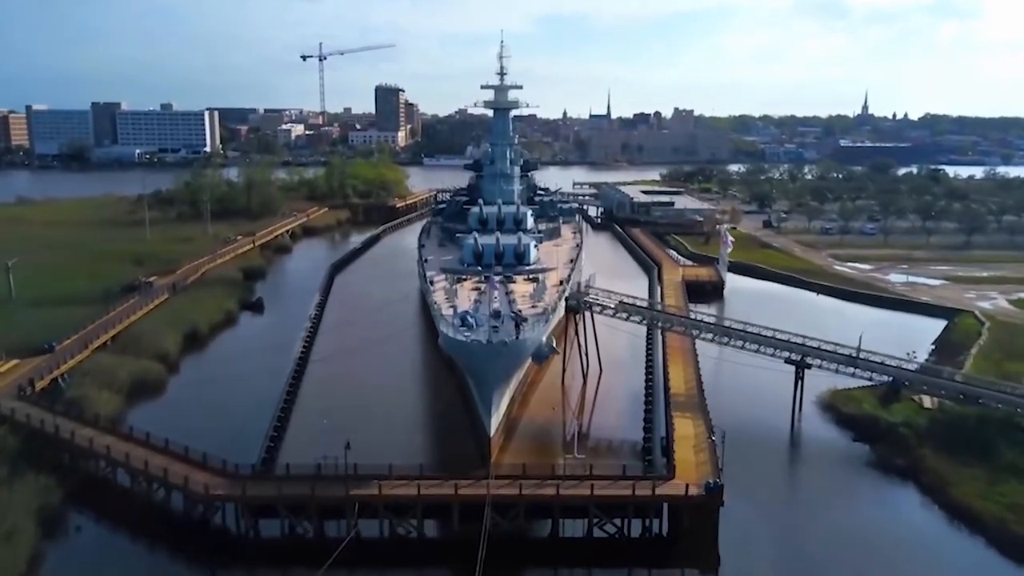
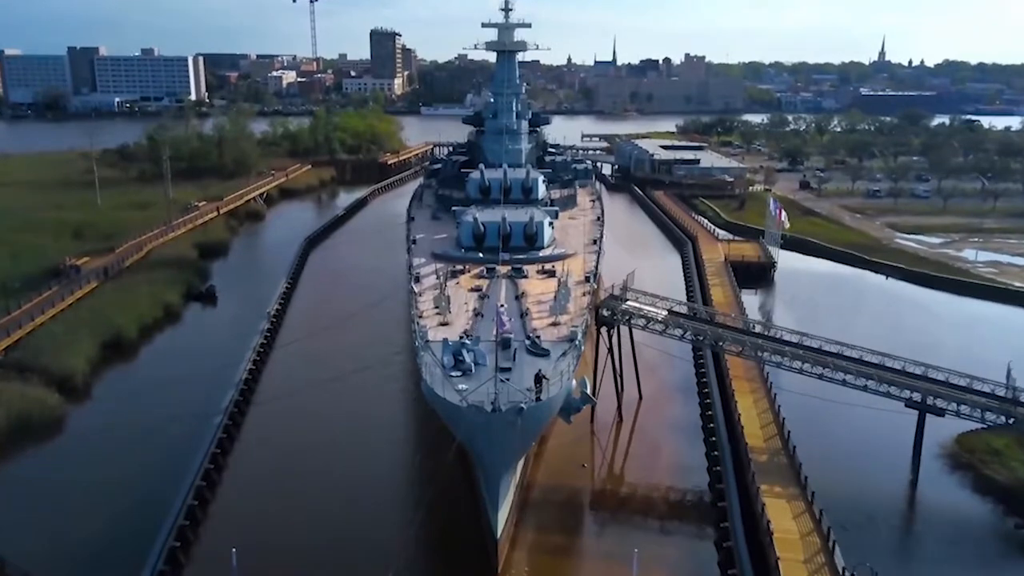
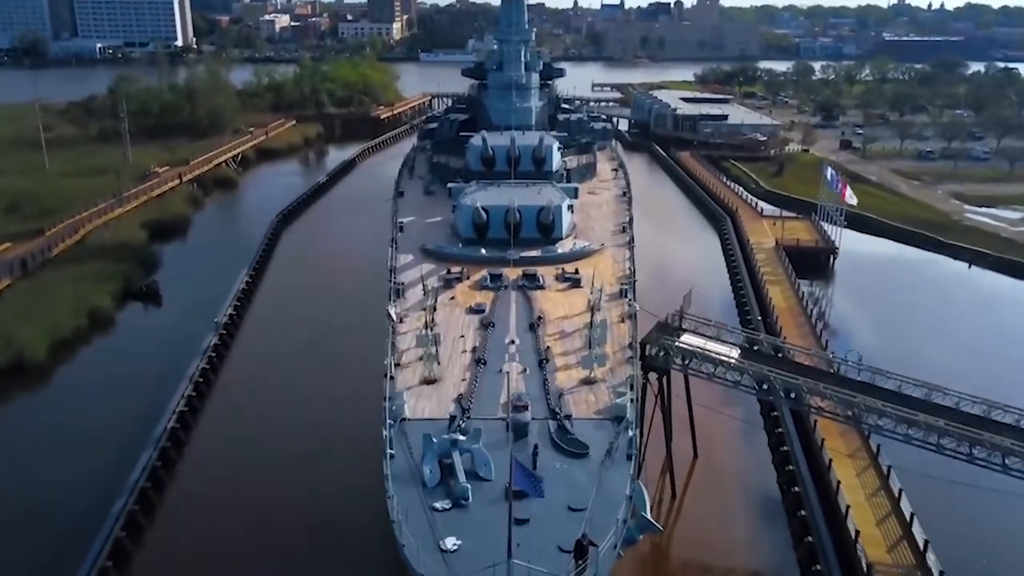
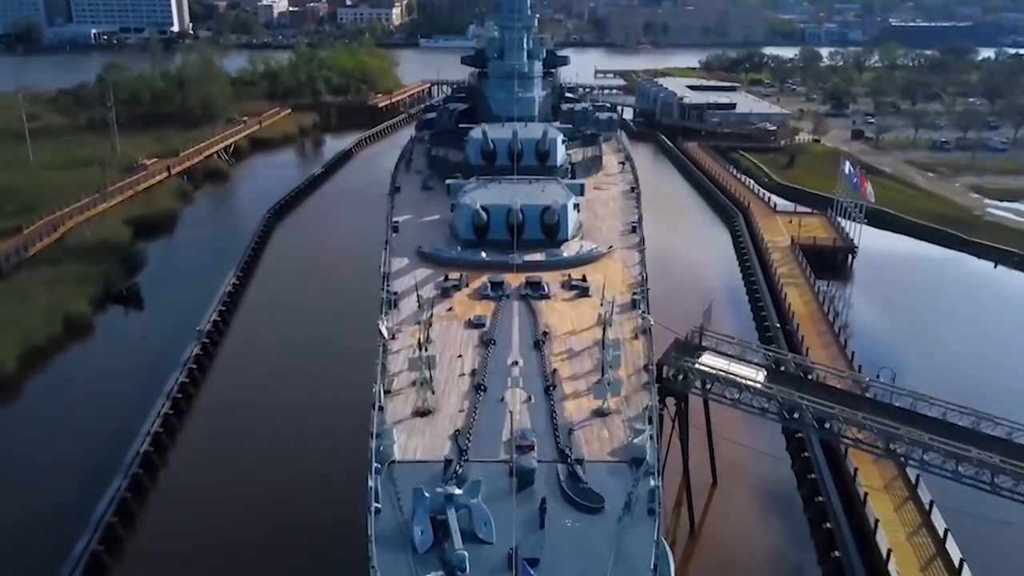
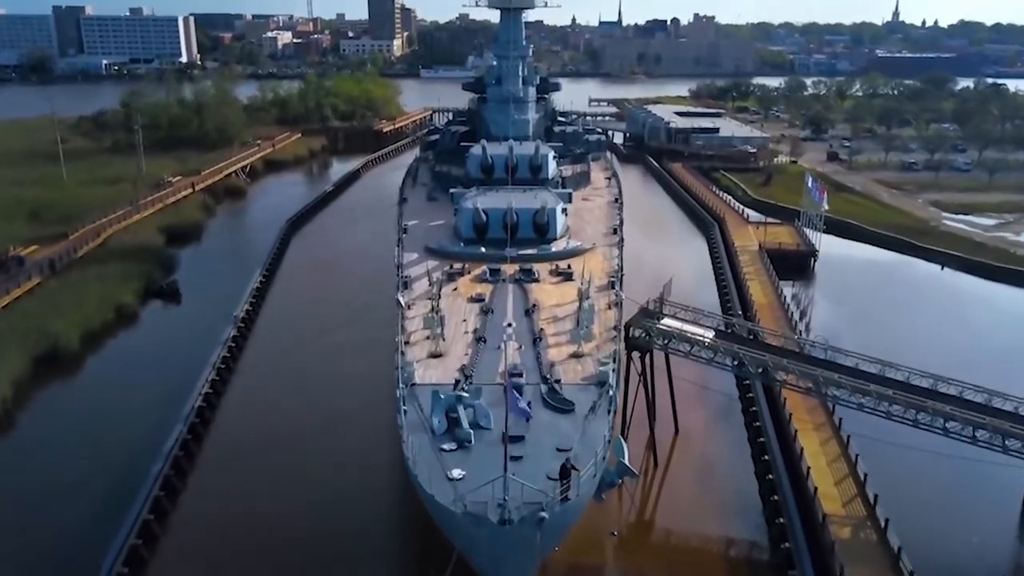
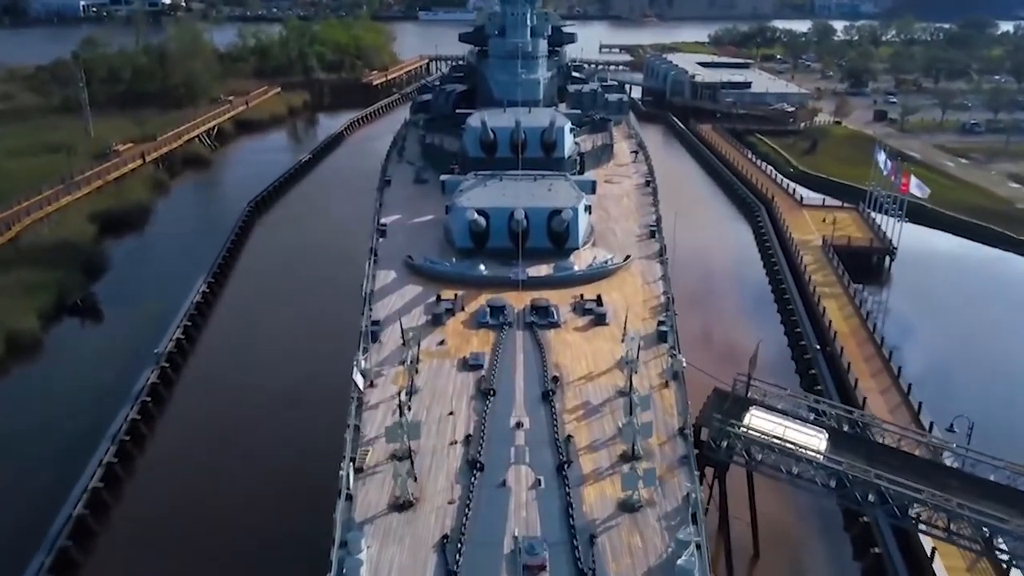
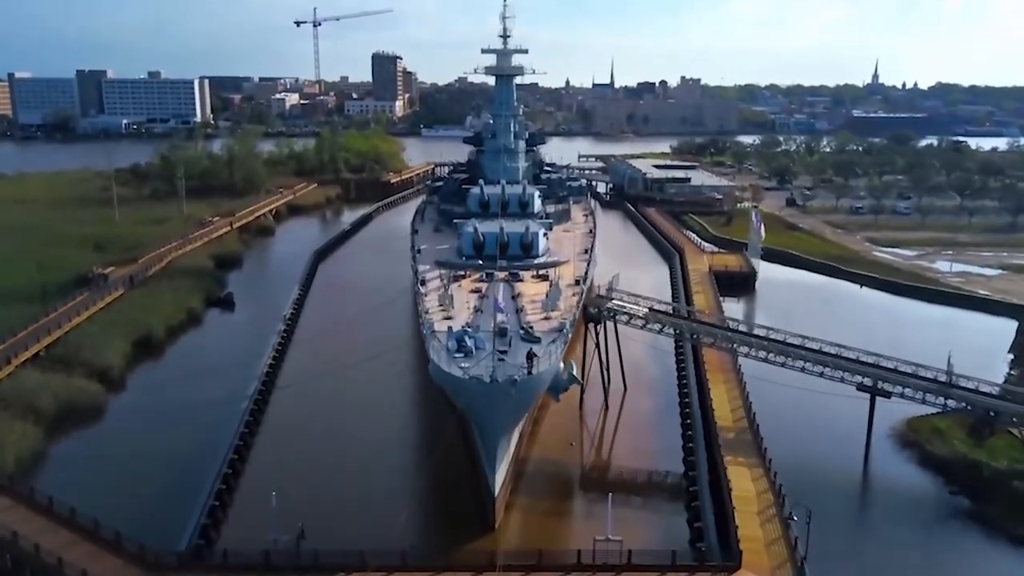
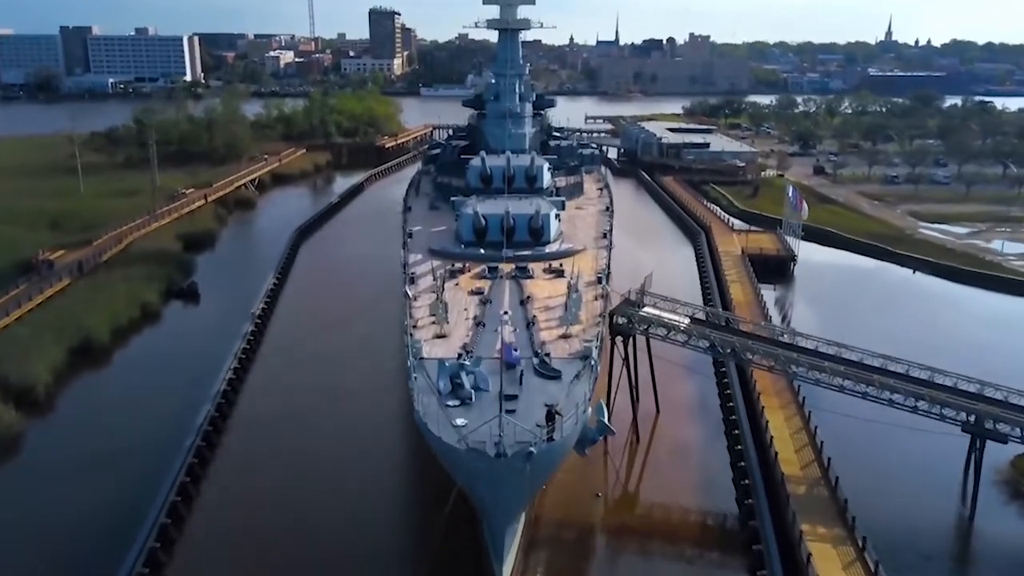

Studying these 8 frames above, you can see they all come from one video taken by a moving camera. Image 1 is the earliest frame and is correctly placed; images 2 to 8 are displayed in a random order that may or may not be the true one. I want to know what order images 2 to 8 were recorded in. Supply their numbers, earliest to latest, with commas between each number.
7, 2, 8, 5, 3, 4, 6
